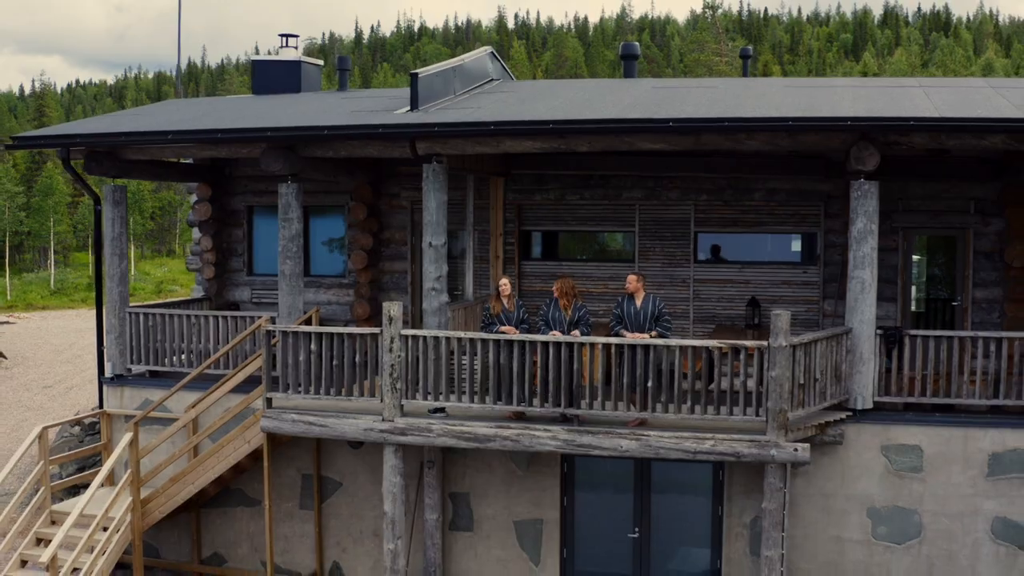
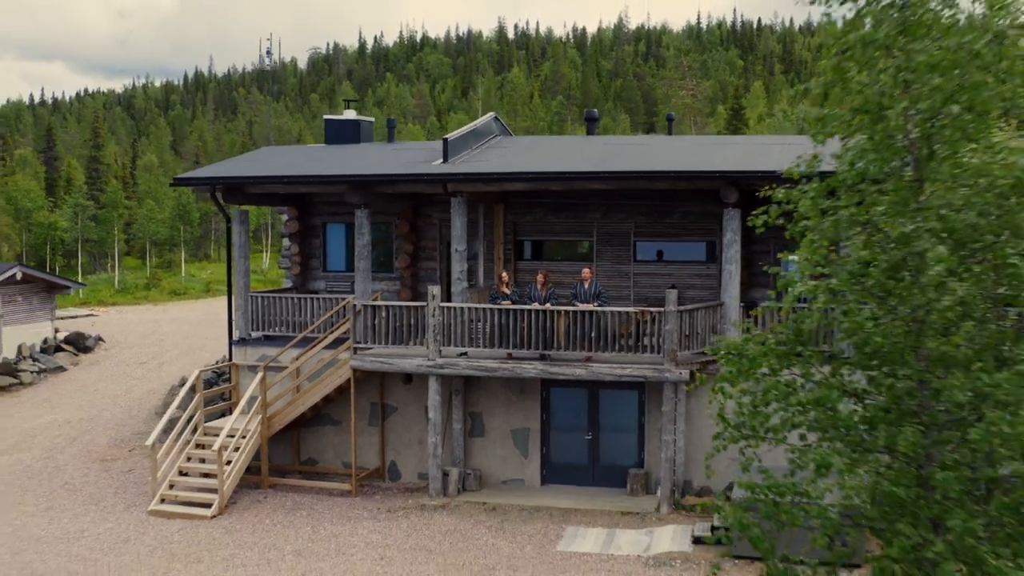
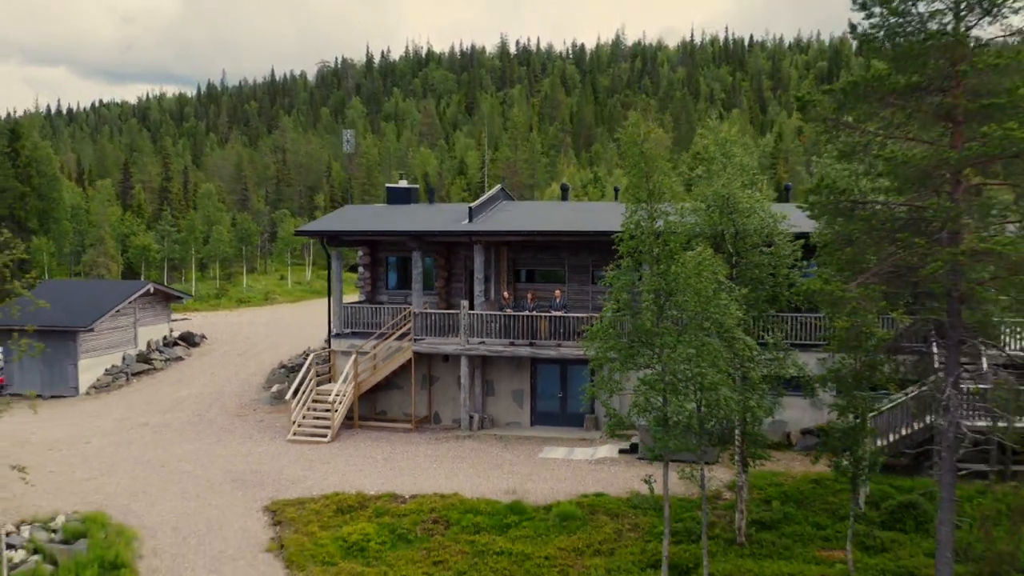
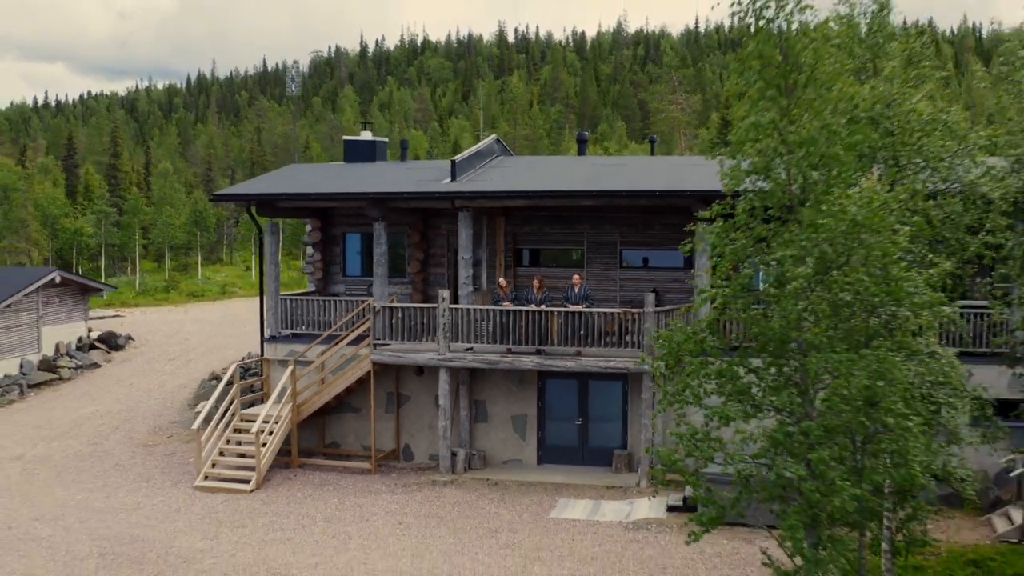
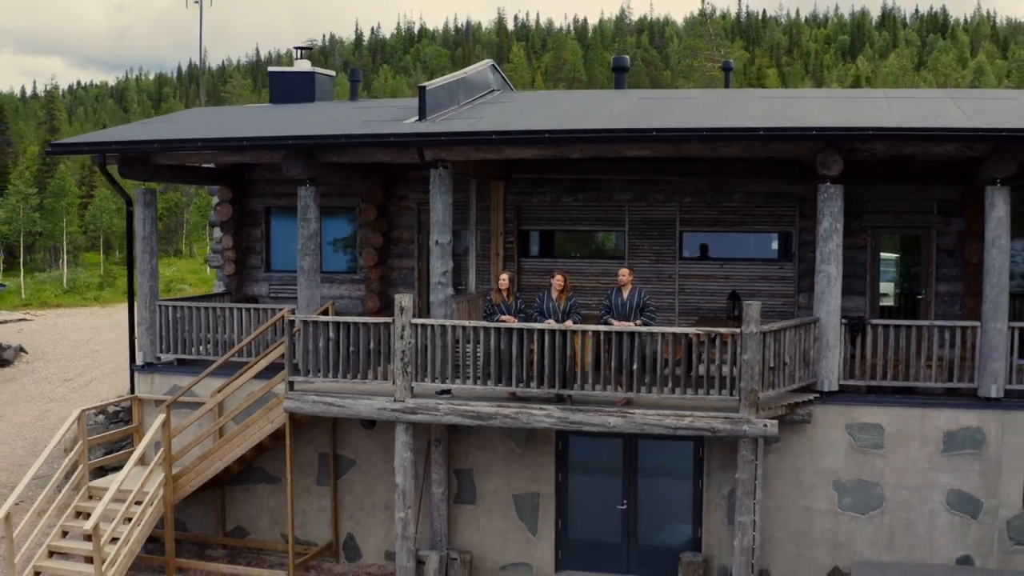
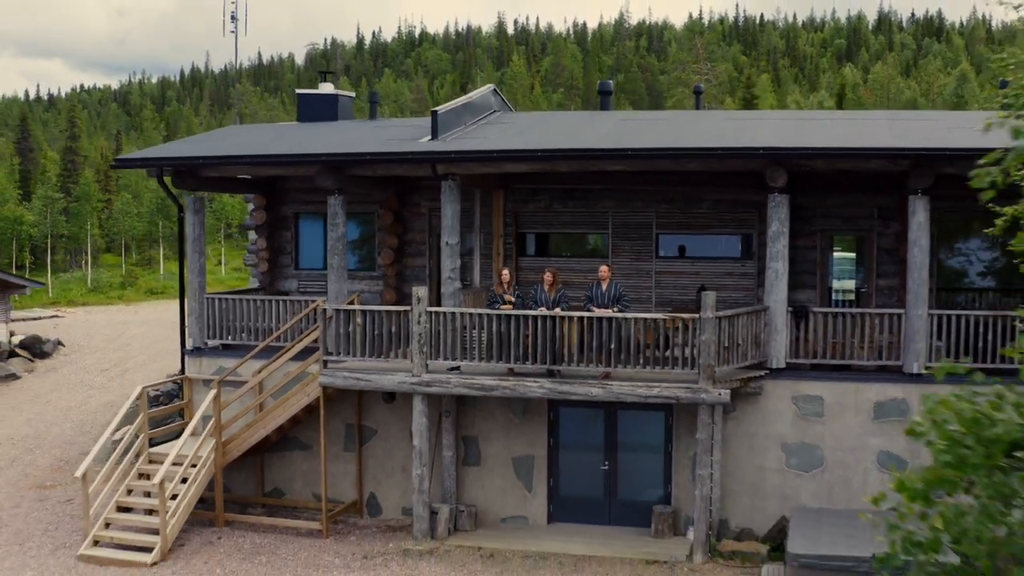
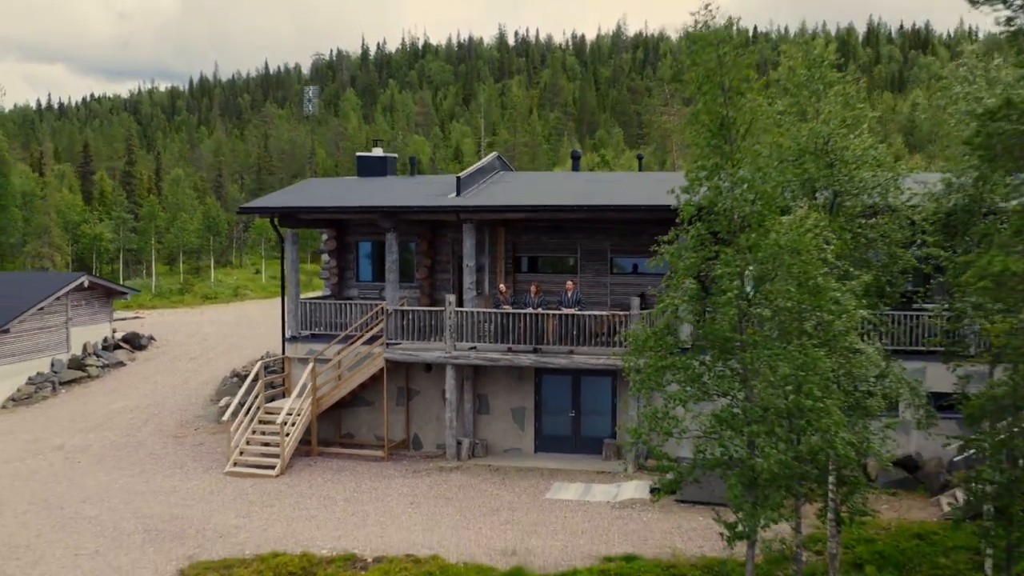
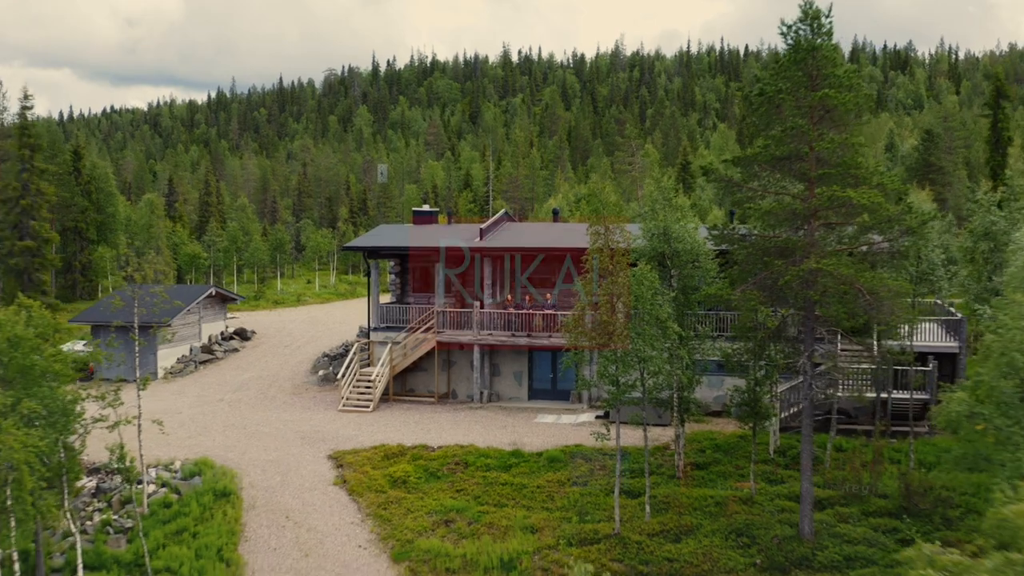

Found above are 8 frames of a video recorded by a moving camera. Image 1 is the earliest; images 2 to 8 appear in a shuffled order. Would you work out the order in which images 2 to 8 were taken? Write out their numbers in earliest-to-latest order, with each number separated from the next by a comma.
5, 6, 2, 4, 7, 3, 8
